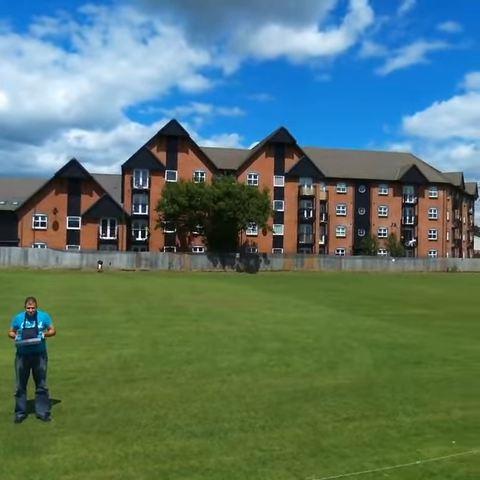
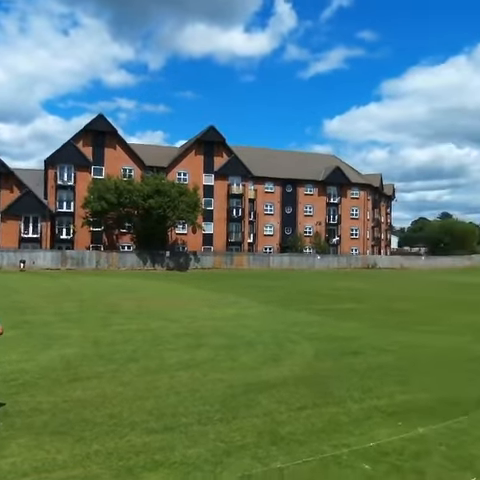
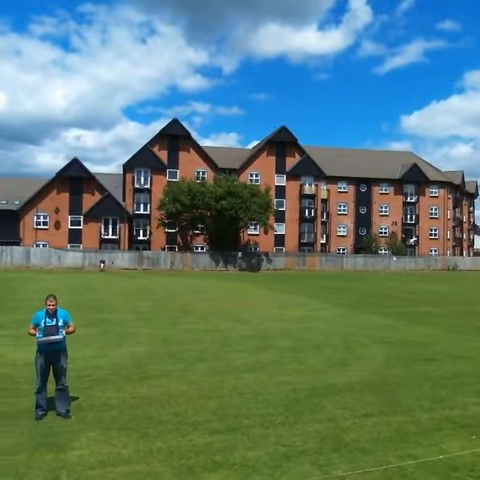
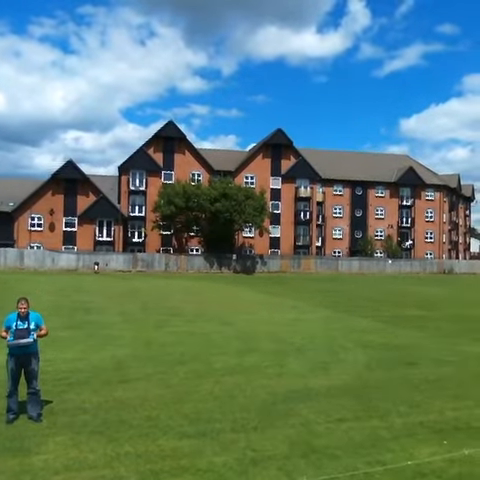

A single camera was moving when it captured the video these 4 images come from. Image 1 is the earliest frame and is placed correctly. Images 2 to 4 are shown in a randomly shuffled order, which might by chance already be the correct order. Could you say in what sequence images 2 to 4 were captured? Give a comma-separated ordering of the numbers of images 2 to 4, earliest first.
4, 3, 2
